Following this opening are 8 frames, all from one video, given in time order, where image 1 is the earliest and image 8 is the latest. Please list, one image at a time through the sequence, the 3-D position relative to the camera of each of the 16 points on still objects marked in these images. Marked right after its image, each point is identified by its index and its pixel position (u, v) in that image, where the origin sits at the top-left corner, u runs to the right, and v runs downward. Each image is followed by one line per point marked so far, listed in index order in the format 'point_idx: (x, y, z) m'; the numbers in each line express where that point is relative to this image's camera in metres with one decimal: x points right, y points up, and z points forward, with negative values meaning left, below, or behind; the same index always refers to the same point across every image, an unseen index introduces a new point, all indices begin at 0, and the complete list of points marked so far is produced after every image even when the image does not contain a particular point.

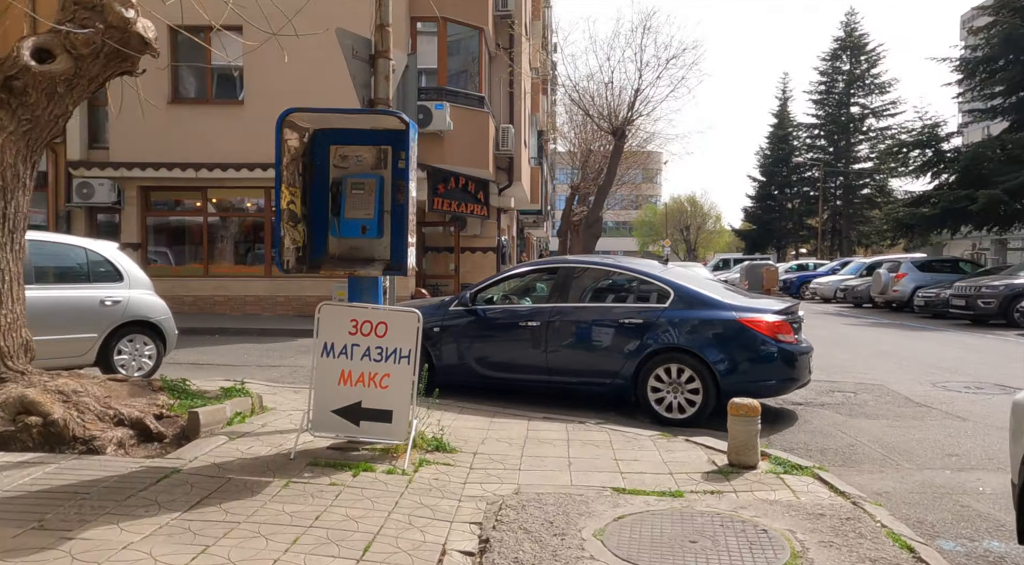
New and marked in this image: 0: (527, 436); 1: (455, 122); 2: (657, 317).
0: (+0.1, -1.2, +5.3) m
1: (-1.2, +3.3, +14.0) m
2: (+1.4, -0.3, +6.4) m
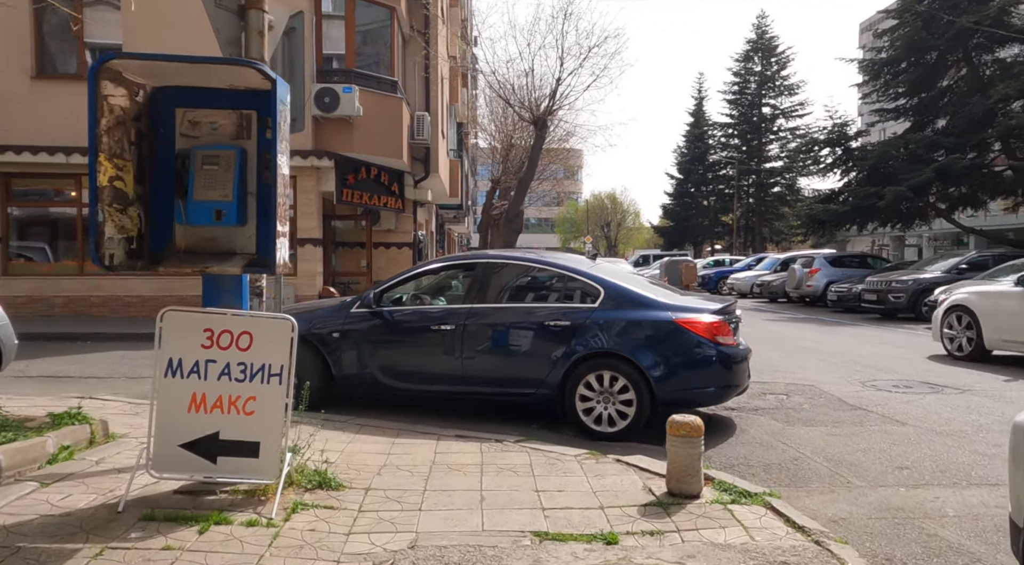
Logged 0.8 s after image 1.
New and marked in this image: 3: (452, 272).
0: (-0.5, -1.2, +4.5) m
1: (-2.8, +3.4, +13.0) m
2: (+0.6, -0.3, +5.7) m
3: (-0.5, +0.1, +6.3) m
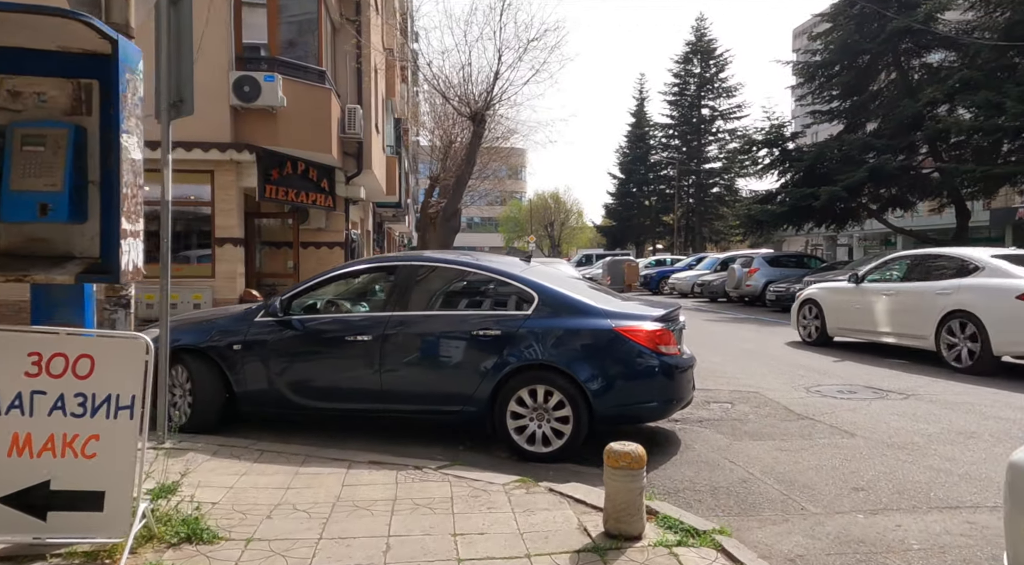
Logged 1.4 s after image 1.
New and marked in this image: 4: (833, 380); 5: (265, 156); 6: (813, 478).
0: (-1.0, -1.2, +3.9) m
1: (-4.0, +3.3, +12.2) m
2: (0.0, -0.3, +5.2) m
3: (-1.2, +0.1, +5.7) m
4: (+3.8, -1.2, +8.1) m
5: (-4.4, +2.3, +12.2) m
6: (+2.0, -1.3, +4.5) m
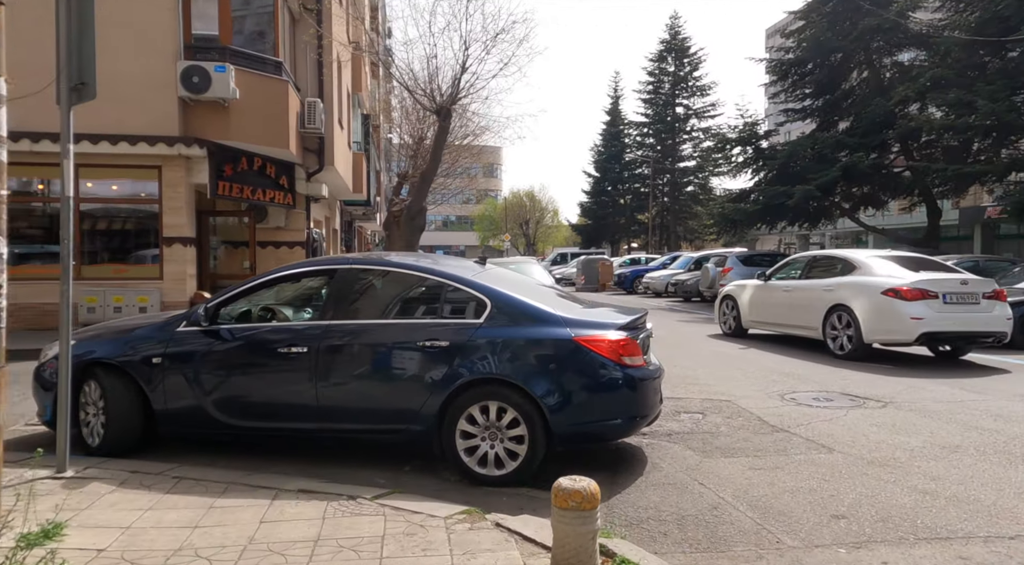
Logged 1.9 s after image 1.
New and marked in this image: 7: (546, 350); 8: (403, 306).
0: (-1.3, -1.3, +3.4) m
1: (-4.6, +3.3, +11.6) m
2: (-0.3, -0.4, +4.7) m
3: (-1.5, 0.0, +5.2) m
4: (+3.3, -1.2, +7.7) m
5: (-5.0, +2.2, +11.6) m
6: (+1.7, -1.3, +4.1) m
7: (+0.2, -0.5, +4.6) m
8: (-0.8, -0.2, +5.0) m
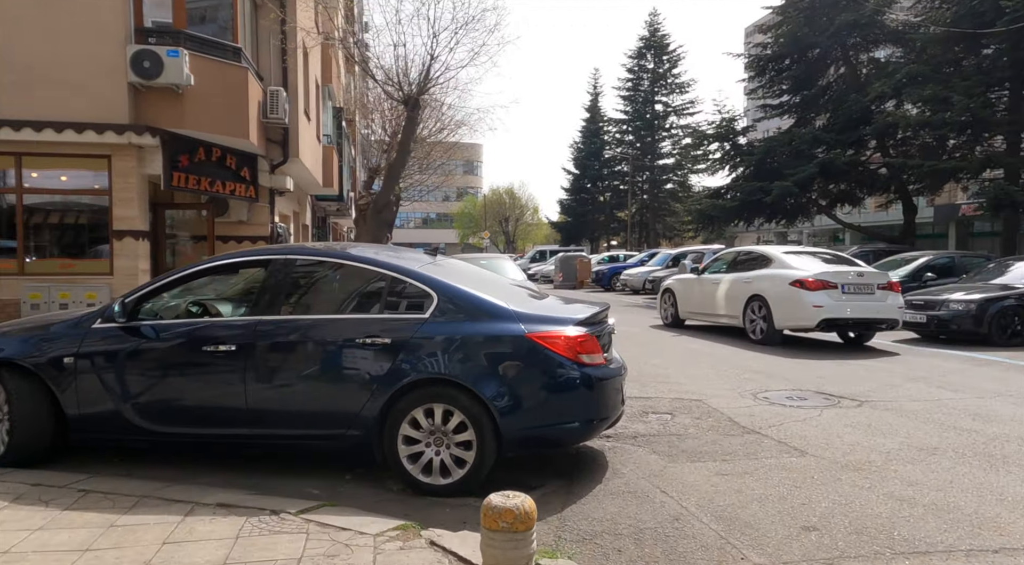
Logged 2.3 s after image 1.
0: (-1.6, -1.2, +3.0) m
1: (-5.1, +3.4, +11.1) m
2: (-0.6, -0.3, +4.3) m
3: (-1.9, +0.1, +4.8) m
4: (+2.9, -1.1, +7.4) m
5: (-5.5, +2.3, +11.1) m
6: (+1.3, -1.3, +3.7) m
7: (-0.1, -0.4, +4.3) m
8: (-1.1, -0.1, +4.6) m
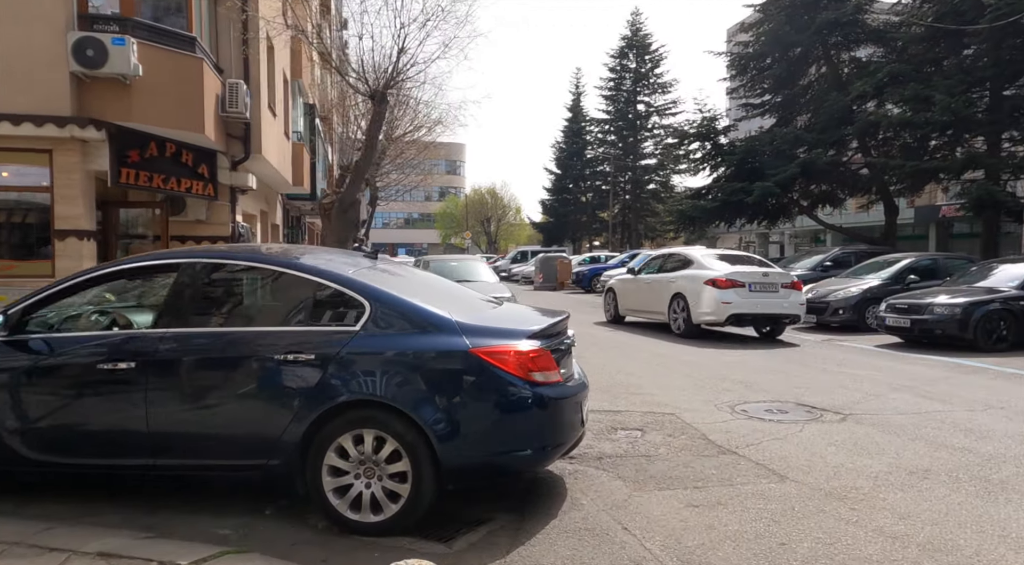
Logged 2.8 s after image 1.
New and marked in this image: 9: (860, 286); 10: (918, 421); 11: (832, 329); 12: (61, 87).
0: (-1.9, -1.3, +2.4) m
1: (-5.5, +3.3, +10.4) m
2: (-1.0, -0.4, +3.8) m
3: (-2.2, 0.0, +4.2) m
4: (+2.5, -1.2, +7.0) m
5: (-6.0, +2.3, +10.4) m
6: (+1.0, -1.3, +3.3) m
7: (-0.4, -0.4, +3.7) m
8: (-1.5, -0.2, +4.0) m
9: (+7.1, -0.1, +13.9) m
10: (+3.6, -1.2, +6.0) m
11: (+6.8, -1.0, +14.6) m
12: (-6.4, +2.8, +9.7) m
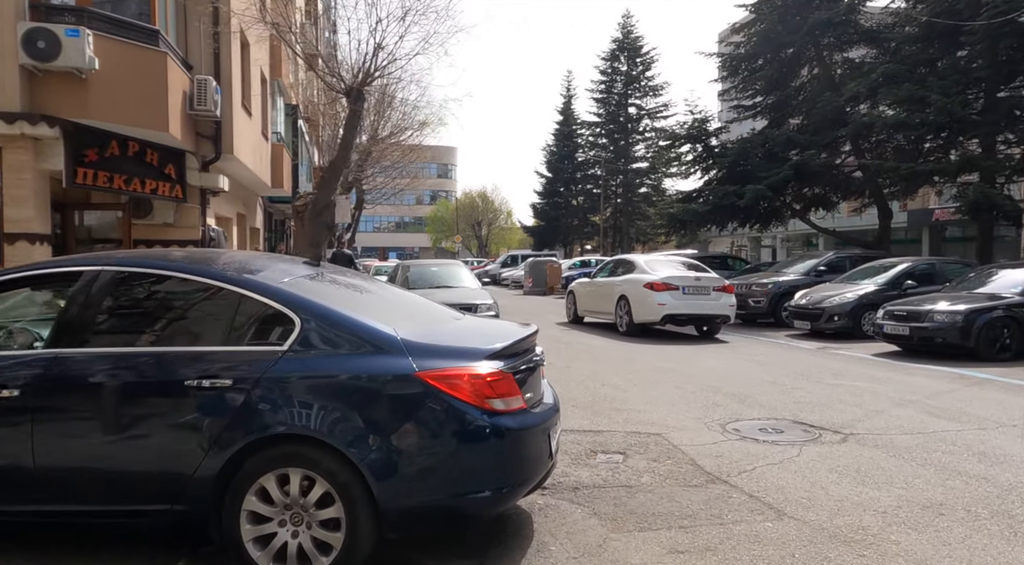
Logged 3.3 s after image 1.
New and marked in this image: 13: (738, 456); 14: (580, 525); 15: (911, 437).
0: (-2.1, -1.3, +1.8) m
1: (-5.8, +3.2, +9.8) m
2: (-1.2, -0.4, +3.2) m
3: (-2.4, 0.0, +3.6) m
4: (+2.3, -1.2, +6.4) m
5: (-6.3, +2.2, +9.8) m
6: (+0.8, -1.4, +2.7) m
7: (-0.6, -0.5, +3.2) m
8: (-1.7, -0.2, +3.5) m
9: (+6.8, -0.2, +13.5) m
10: (+3.3, -1.3, +5.5) m
11: (+6.5, -1.1, +14.1) m
12: (-6.7, +2.7, +9.1) m
13: (+1.7, -1.3, +5.2) m
14: (+0.4, -1.4, +3.9) m
15: (+3.3, -1.3, +5.7) m
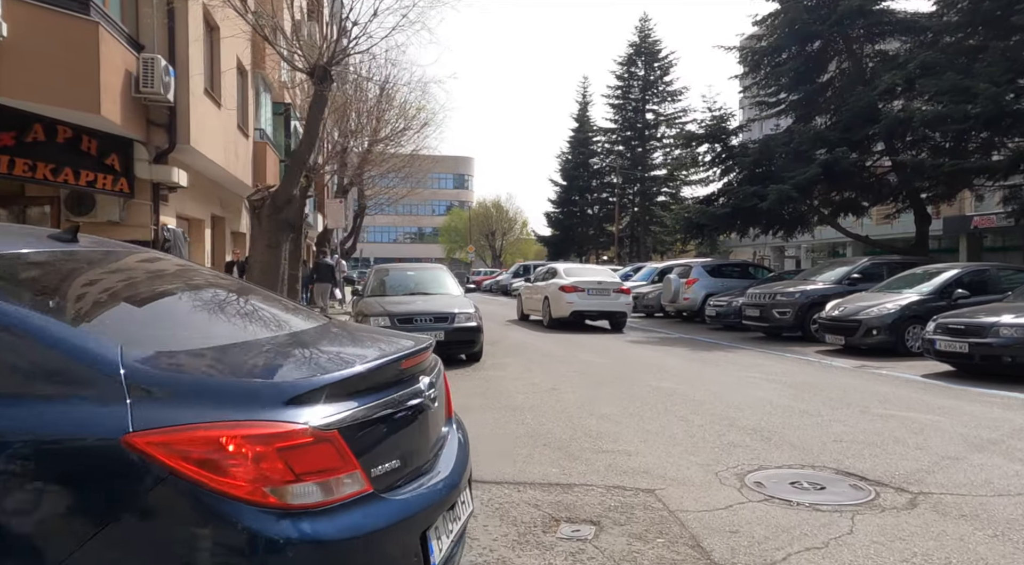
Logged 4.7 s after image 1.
0: (-2.6, -1.2, +0.3) m
1: (-6.1, +3.2, +8.5) m
2: (-1.6, -0.4, +1.7) m
3: (-2.9, 0.0, +2.1) m
4: (+1.9, -1.2, +4.8) m
5: (-6.6, +2.1, +8.5) m
6: (+0.3, -1.3, +1.1) m
7: (-1.1, -0.4, +1.6) m
8: (-2.1, -0.2, +1.9) m
9: (+6.6, -0.3, +11.7) m
10: (+2.9, -1.3, +3.8) m
11: (+6.4, -1.3, +12.4) m
12: (-7.0, +2.7, +7.8) m
13: (+1.3, -1.3, +3.6) m
14: (-0.1, -1.3, +2.3) m
15: (+2.9, -1.3, +4.0) m
